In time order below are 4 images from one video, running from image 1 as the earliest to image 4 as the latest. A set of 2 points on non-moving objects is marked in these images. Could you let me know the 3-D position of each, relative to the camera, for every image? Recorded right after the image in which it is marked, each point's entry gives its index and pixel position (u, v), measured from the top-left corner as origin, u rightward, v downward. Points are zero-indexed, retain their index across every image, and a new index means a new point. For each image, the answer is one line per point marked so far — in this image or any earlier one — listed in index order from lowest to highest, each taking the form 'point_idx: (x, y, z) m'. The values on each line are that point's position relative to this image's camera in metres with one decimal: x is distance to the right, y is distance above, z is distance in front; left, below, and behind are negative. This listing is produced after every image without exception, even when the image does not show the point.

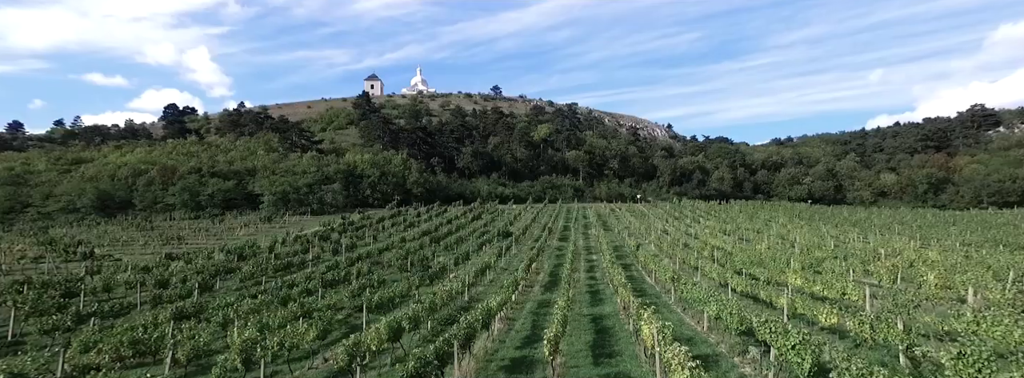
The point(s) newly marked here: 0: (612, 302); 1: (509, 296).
0: (+3.3, -3.8, +18.0) m
1: (-0.1, -3.4, +17.0) m
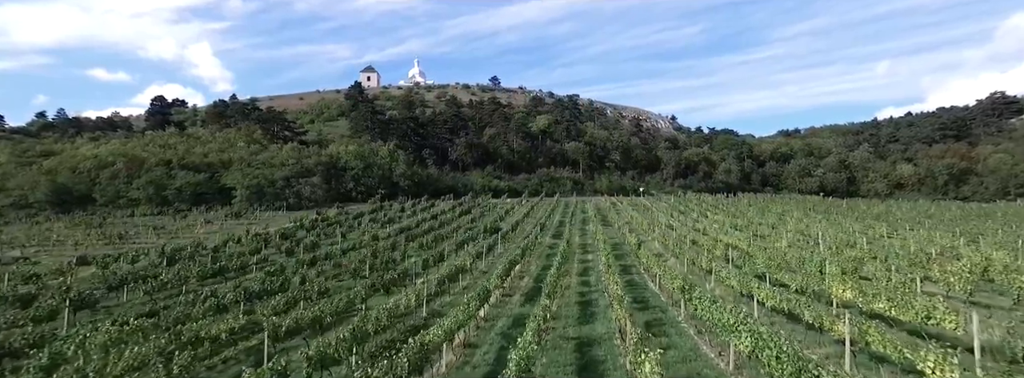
0: (+2.5, -3.4, +14.3) m
1: (-1.0, -3.0, +13.3) m
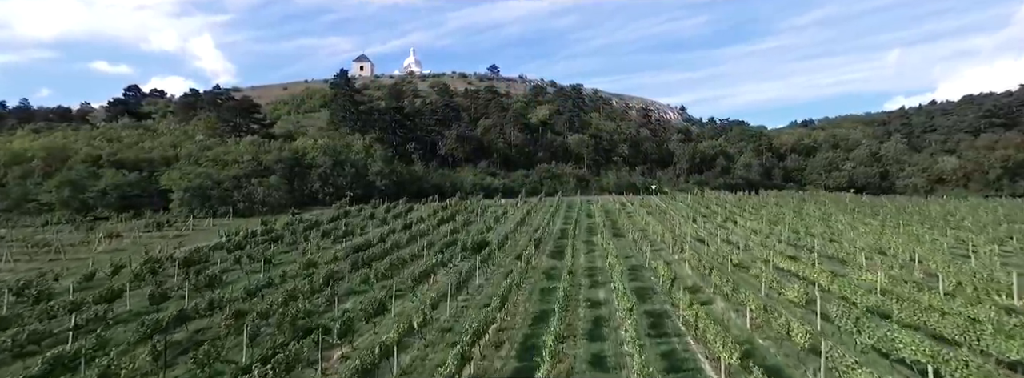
0: (+1.7, -3.9, +6.8) m
1: (-1.7, -3.6, +5.8) m
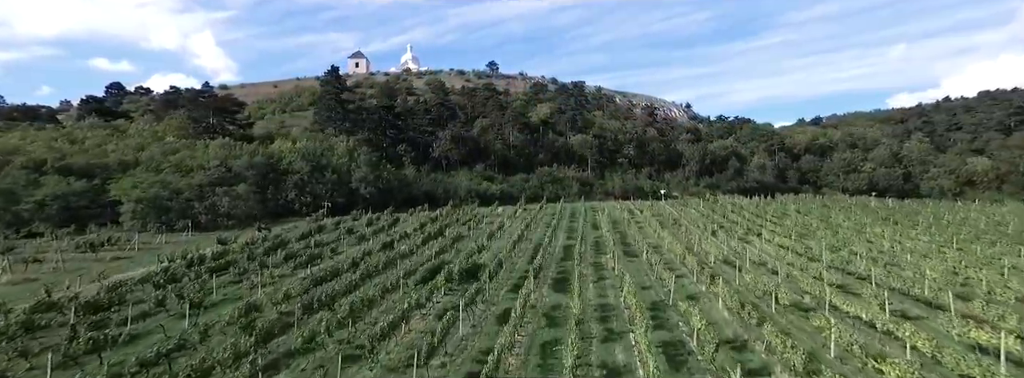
0: (+1.5, -4.7, +2.3) m
1: (-1.9, -4.4, +1.4) m
